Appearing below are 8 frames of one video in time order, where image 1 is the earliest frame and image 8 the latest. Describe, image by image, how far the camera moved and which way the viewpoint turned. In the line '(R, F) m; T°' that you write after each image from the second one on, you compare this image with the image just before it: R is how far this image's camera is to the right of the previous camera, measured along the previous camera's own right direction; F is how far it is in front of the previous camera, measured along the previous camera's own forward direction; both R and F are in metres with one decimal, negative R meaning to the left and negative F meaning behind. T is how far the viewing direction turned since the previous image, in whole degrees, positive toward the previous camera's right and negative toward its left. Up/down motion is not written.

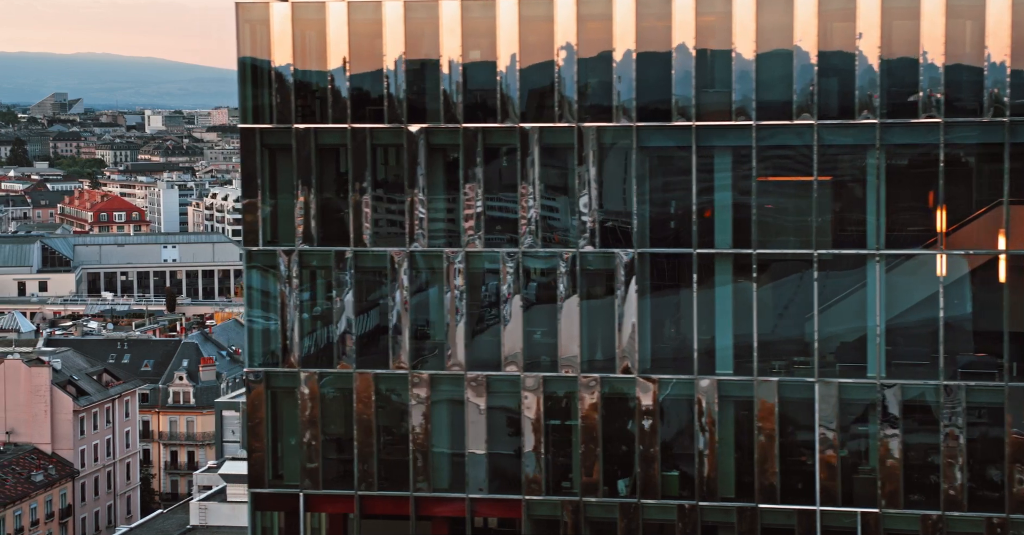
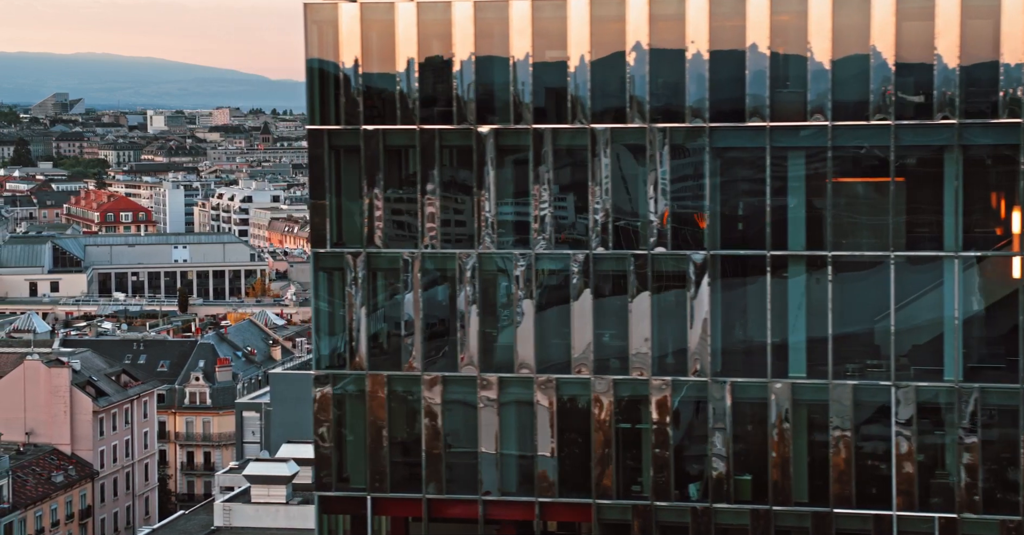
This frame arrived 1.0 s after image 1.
(-0.8, +0.2) m; 0°
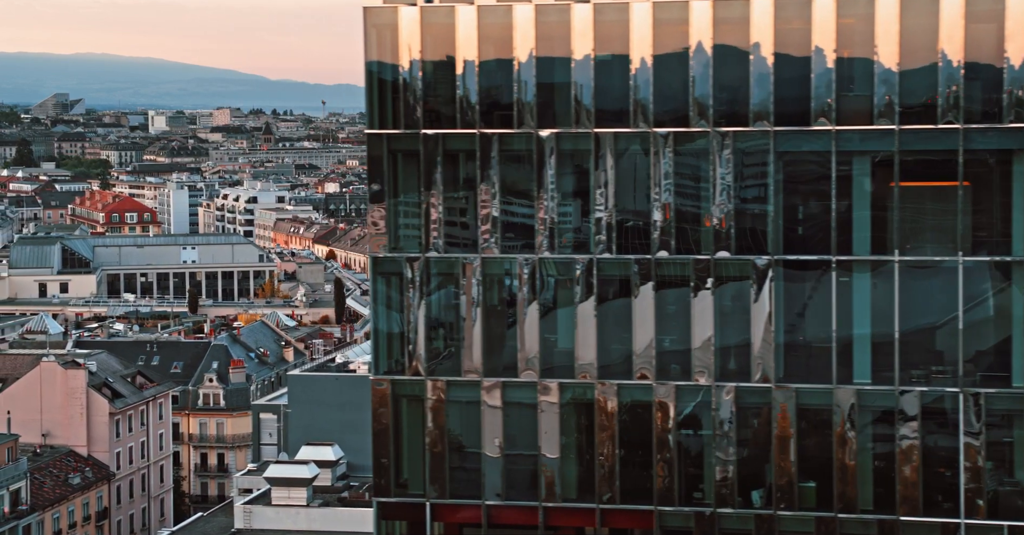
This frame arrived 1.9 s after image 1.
(-0.7, +0.2) m; 0°
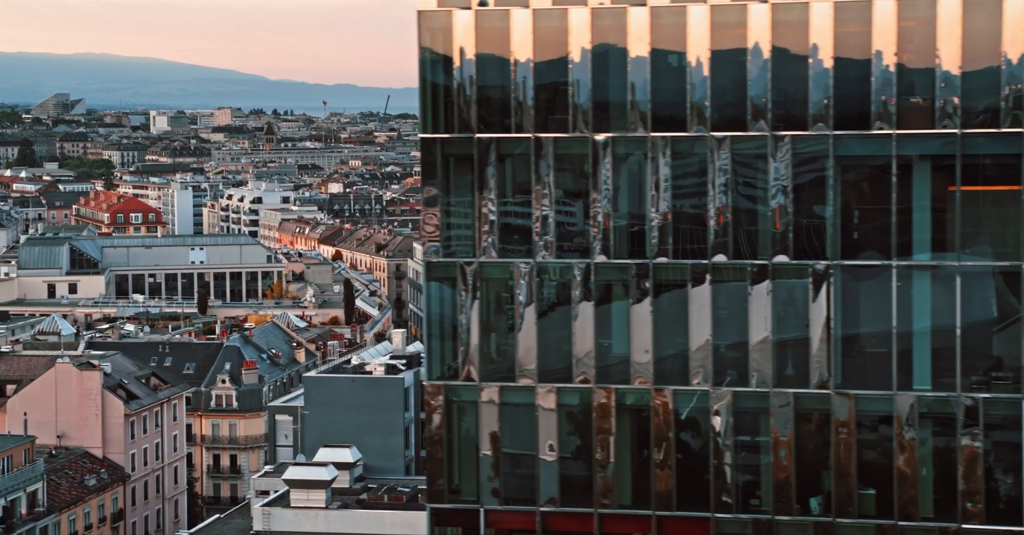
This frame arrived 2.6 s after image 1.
(-0.7, +0.2) m; 0°
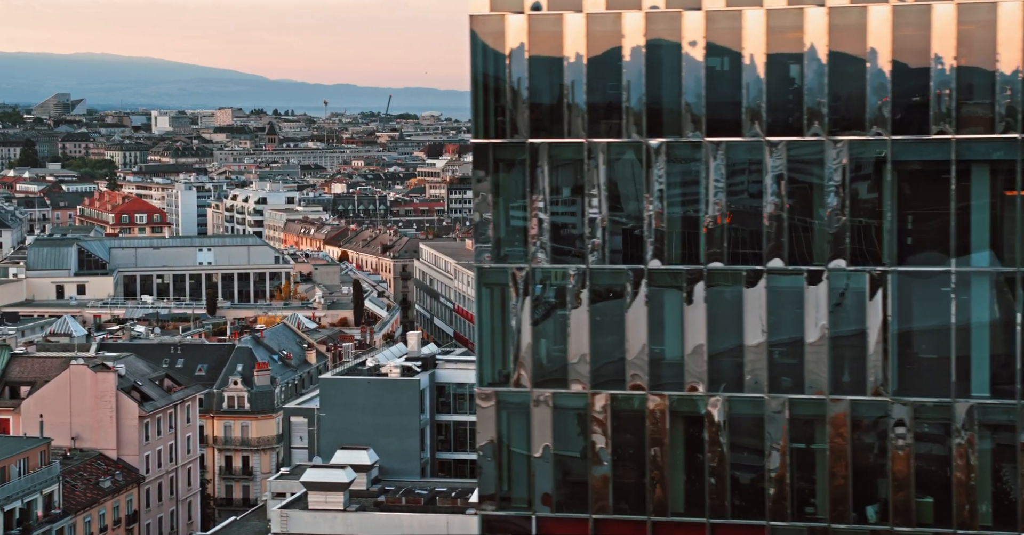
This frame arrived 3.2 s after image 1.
(-0.6, +0.2) m; 0°
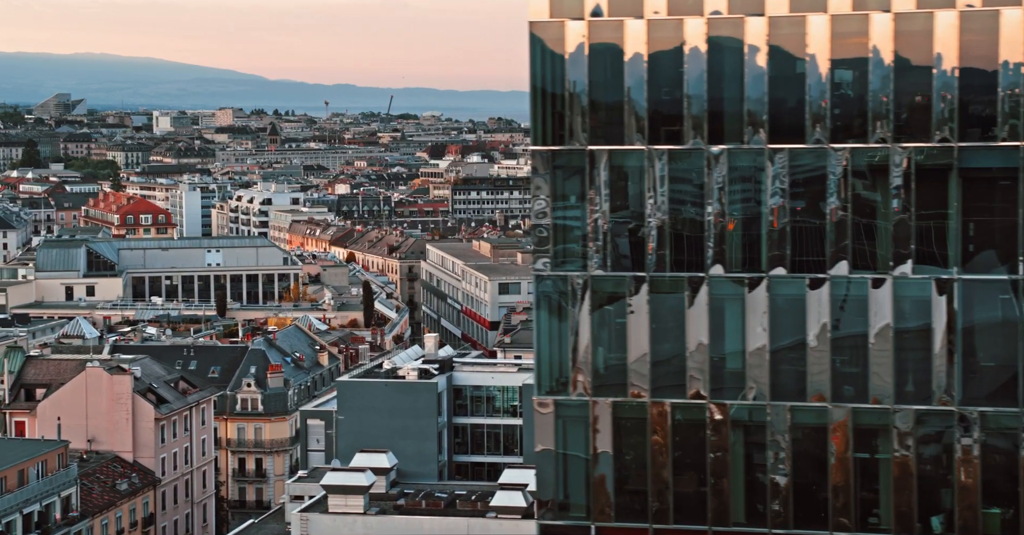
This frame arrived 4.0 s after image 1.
(-0.7, +0.2) m; 0°
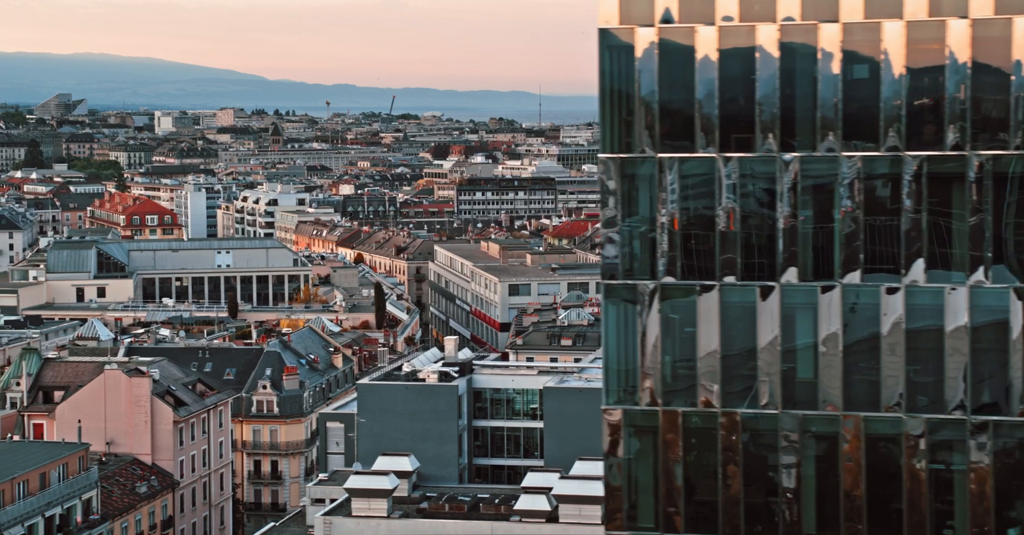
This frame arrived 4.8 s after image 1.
(-0.8, +0.2) m; 0°
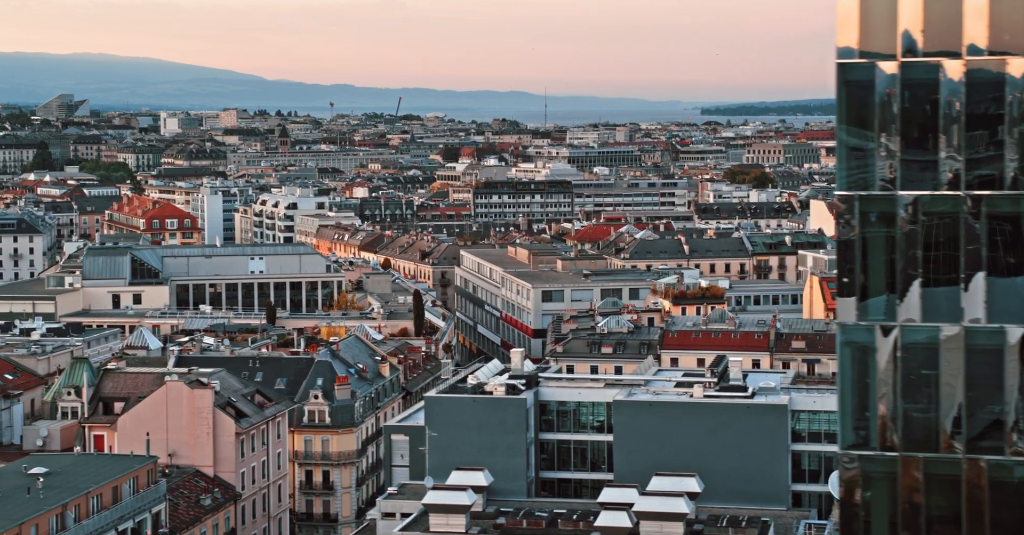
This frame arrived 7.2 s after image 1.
(-2.7, +0.6) m; -1°
